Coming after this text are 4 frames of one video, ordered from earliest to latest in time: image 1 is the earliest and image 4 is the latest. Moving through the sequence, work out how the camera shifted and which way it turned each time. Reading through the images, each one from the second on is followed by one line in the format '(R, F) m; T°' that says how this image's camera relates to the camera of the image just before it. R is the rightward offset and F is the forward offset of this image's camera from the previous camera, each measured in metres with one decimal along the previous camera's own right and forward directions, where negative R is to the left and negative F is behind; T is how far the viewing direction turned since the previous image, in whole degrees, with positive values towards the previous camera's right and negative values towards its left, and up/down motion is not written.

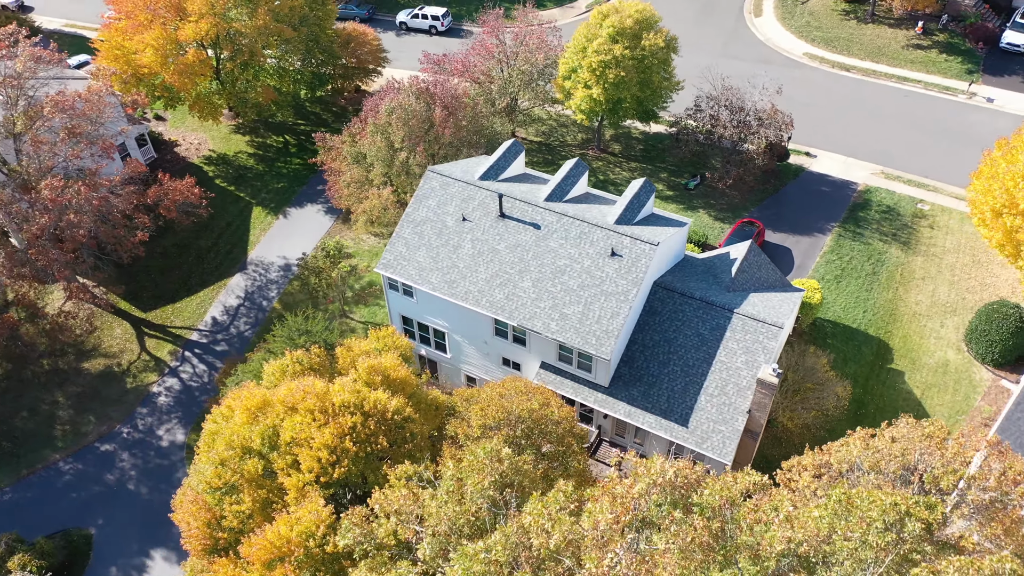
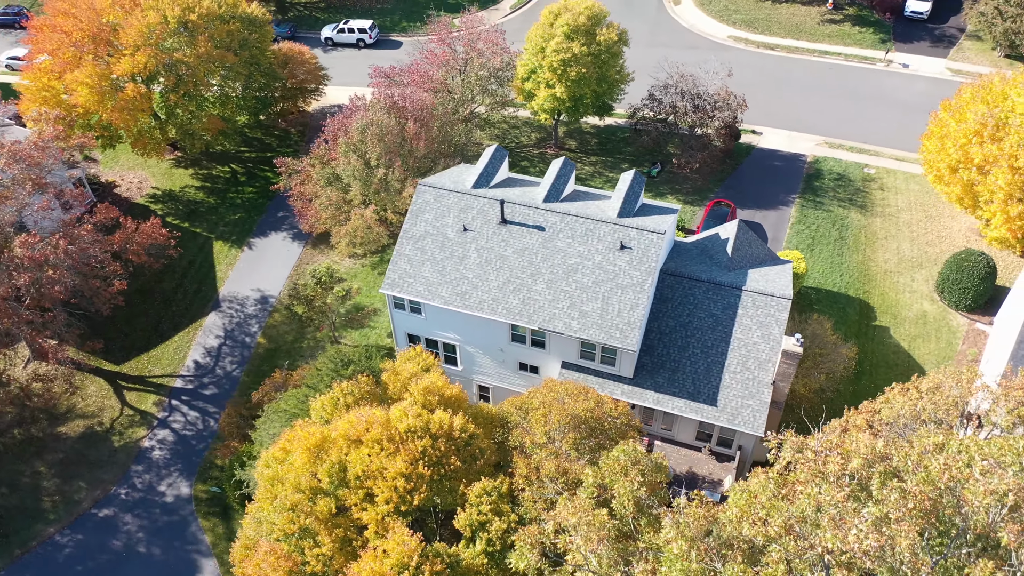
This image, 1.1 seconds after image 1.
(-3.7, +0.2) m; +7°
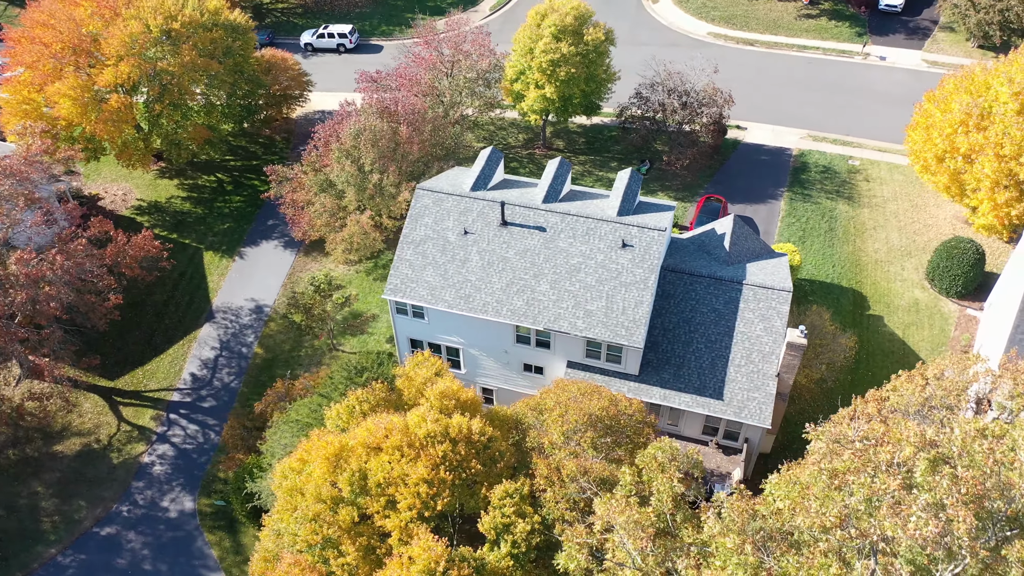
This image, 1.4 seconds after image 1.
(-1.0, 0.0) m; +2°
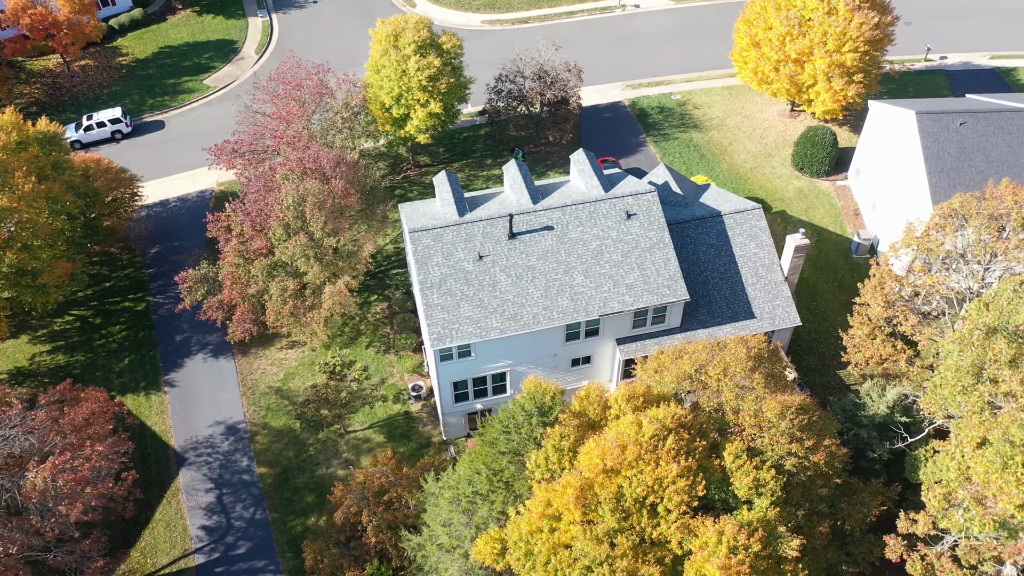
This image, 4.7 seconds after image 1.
(-10.8, +2.1) m; +21°
